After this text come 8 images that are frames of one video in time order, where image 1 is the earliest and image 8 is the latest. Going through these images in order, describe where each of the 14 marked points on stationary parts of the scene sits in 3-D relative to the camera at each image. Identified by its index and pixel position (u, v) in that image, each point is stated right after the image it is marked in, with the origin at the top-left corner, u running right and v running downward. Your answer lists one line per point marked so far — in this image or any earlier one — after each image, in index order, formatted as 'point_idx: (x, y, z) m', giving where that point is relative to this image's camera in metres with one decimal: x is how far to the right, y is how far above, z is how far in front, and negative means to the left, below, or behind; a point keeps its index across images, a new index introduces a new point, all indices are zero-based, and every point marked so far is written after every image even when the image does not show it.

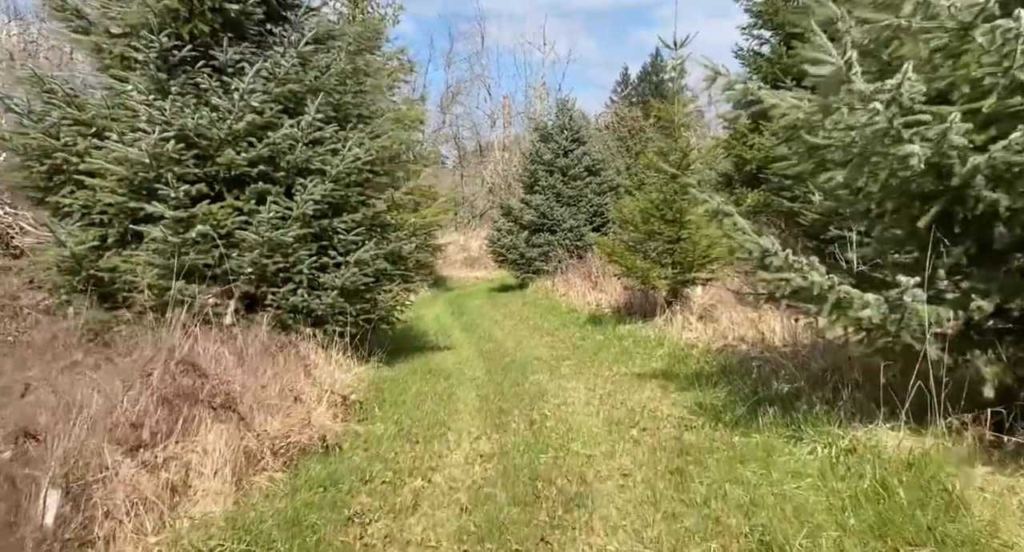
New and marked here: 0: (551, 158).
0: (+1.0, +2.9, +17.4) m
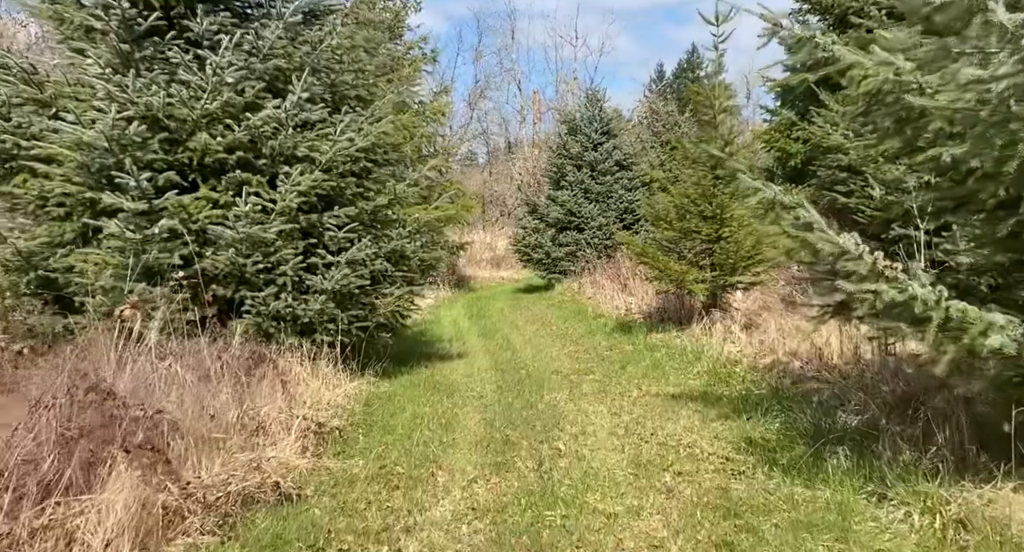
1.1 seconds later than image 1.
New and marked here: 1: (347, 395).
0: (+1.6, +2.9, +16.4) m
1: (-1.4, -1.1, +6.1) m
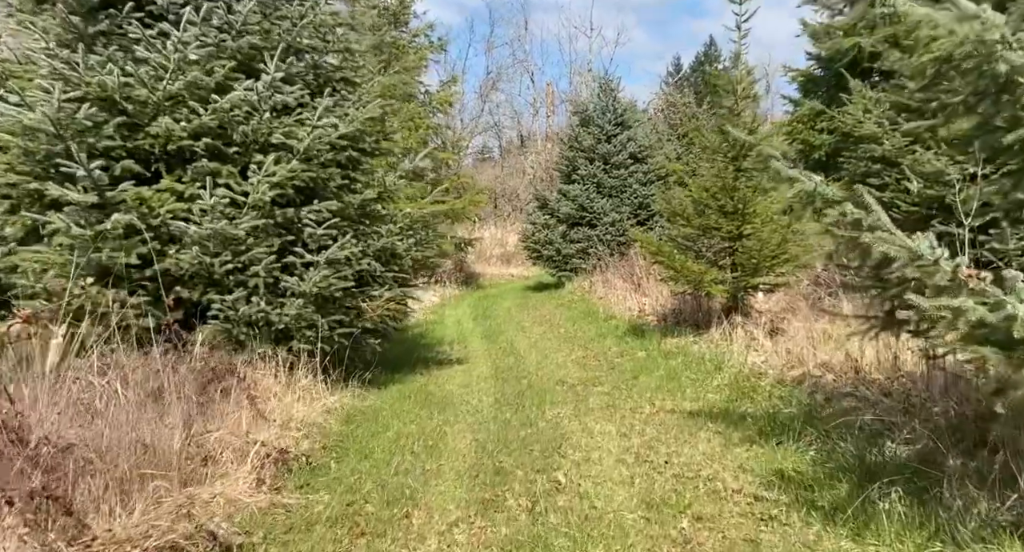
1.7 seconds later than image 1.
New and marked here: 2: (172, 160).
0: (+1.8, +3.0, +15.7) m
1: (-1.5, -1.1, +5.5) m
2: (-2.7, +0.9, +5.5) m
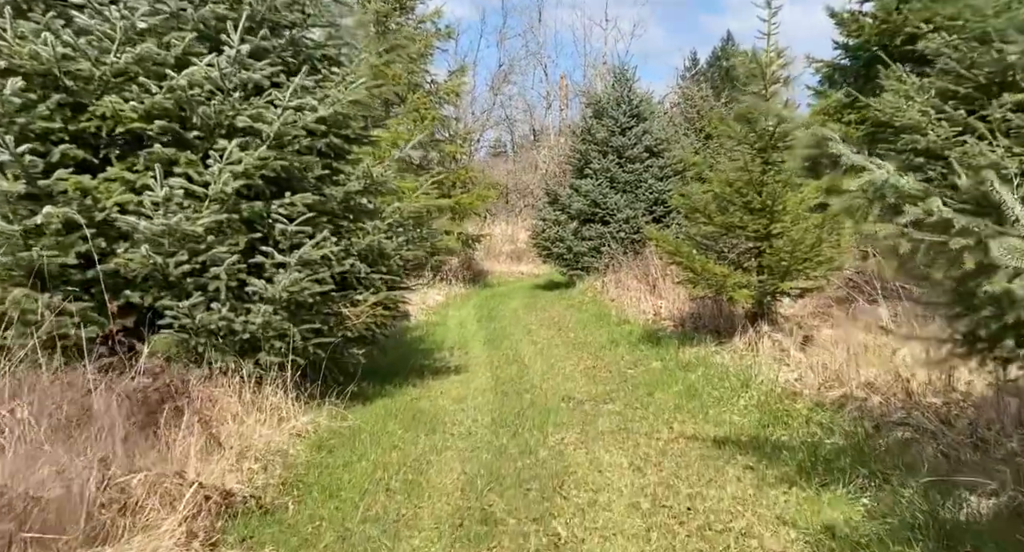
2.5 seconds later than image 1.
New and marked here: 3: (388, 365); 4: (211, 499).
0: (+2.0, +3.0, +14.9) m
1: (-1.5, -1.1, +4.8) m
2: (-2.7, +0.9, +4.8) m
3: (-1.4, -1.0, +7.6) m
4: (-1.5, -1.1, +3.4) m
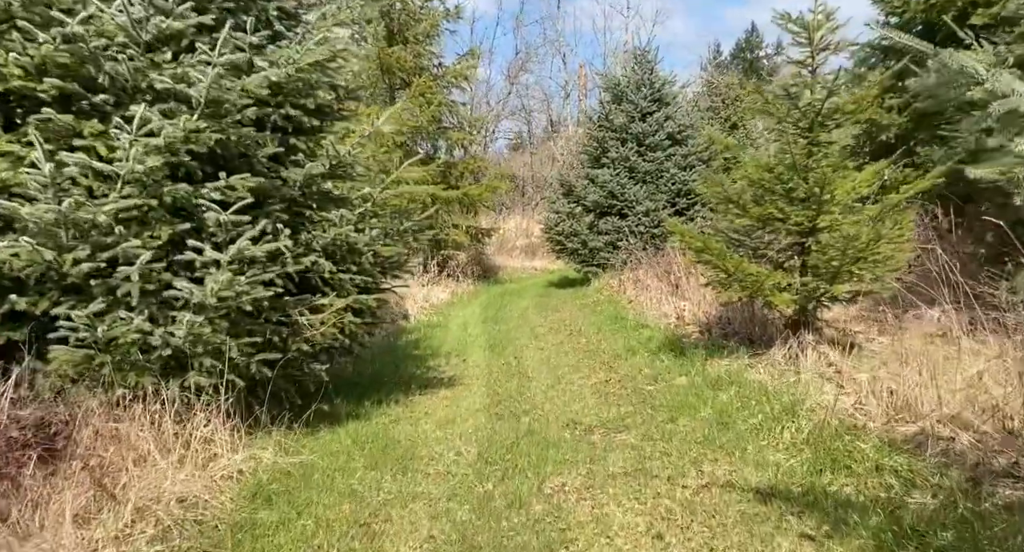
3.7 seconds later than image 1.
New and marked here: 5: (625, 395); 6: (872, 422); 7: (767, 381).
0: (+2.2, +3.0, +13.8) m
1: (-1.6, -1.1, +3.8) m
2: (-2.7, +0.9, +3.8) m
3: (-1.4, -1.0, +6.6) m
4: (-1.6, -1.1, +2.4) m
5: (+1.0, -1.0, +6.0) m
6: (+2.3, -0.9, +4.4) m
7: (+2.1, -0.9, +5.8) m
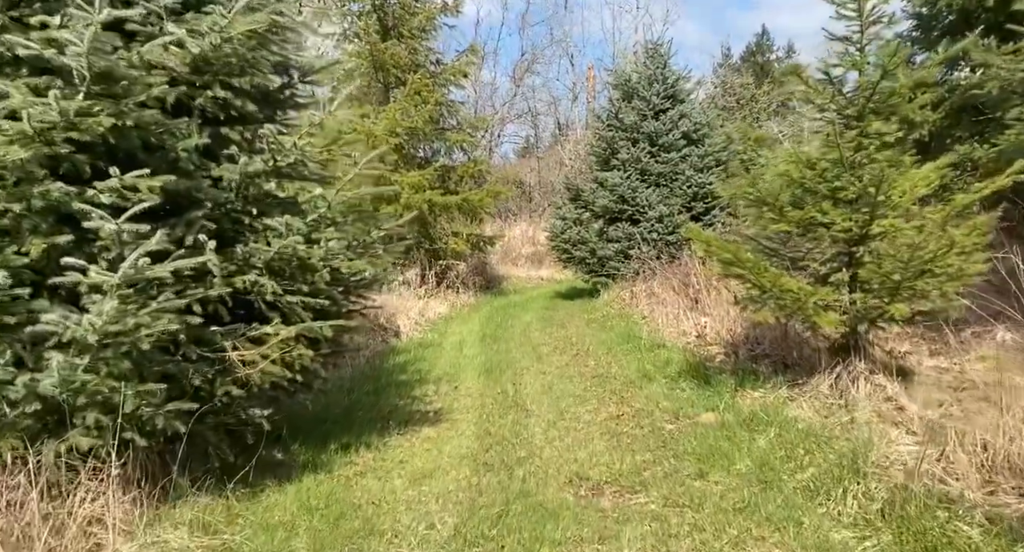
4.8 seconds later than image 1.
0: (+2.3, +2.8, +12.8) m
1: (-1.6, -1.2, +2.8) m
2: (-2.8, +0.8, +2.9) m
3: (-1.4, -1.1, +5.6) m
4: (-1.7, -1.2, +1.4) m
5: (+0.9, -1.1, +5.0) m
6: (+2.2, -1.0, +3.4) m
7: (+2.1, -1.0, +4.8) m
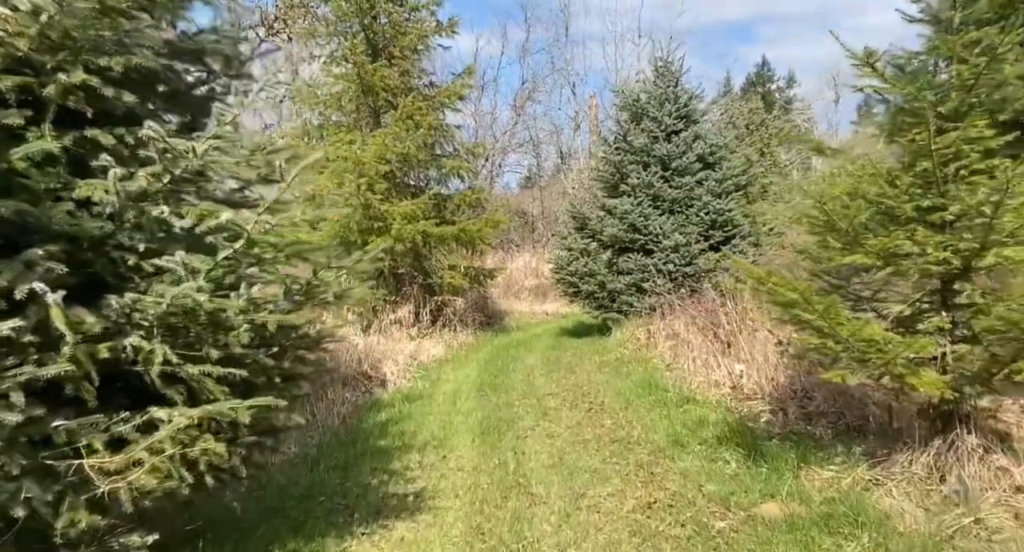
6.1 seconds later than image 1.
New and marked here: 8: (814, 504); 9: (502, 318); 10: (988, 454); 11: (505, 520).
0: (+2.3, +2.2, +11.7) m
1: (-1.6, -1.4, +1.6) m
2: (-2.9, +0.6, +1.7) m
3: (-1.4, -1.4, +4.4) m
4: (-1.7, -1.3, +0.2) m
5: (+0.9, -1.4, +3.7) m
6: (+2.2, -1.2, +2.2) m
7: (+2.1, -1.2, +3.6) m
8: (+1.7, -1.3, +3.9) m
9: (-0.2, -1.0, +15.1) m
10: (+2.7, -1.0, +4.0) m
11: (0.0, -1.5, +4.2) m
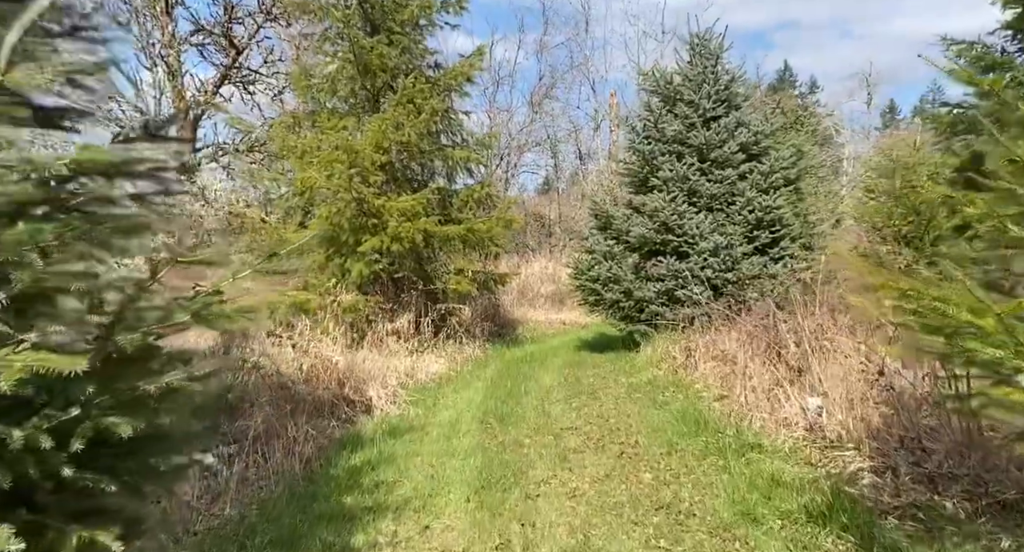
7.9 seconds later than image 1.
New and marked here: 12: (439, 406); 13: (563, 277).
0: (+2.5, +2.1, +10.1) m
1: (-1.7, -1.4, +0.1) m
2: (-2.9, +0.6, +0.2) m
3: (-1.4, -1.4, +2.8) m
4: (-1.8, -1.3, -1.4) m
5: (+0.9, -1.4, +2.1) m
6: (+2.2, -1.2, +0.5) m
7: (+2.1, -1.3, +1.9) m
8: (+1.7, -1.3, +2.3) m
9: (0.0, -1.1, +13.5) m
10: (+2.7, -1.0, +2.3) m
11: (0.0, -1.5, +2.6) m
12: (-0.8, -1.4, +7.6) m
13: (+1.3, 0.0, +17.7) m
